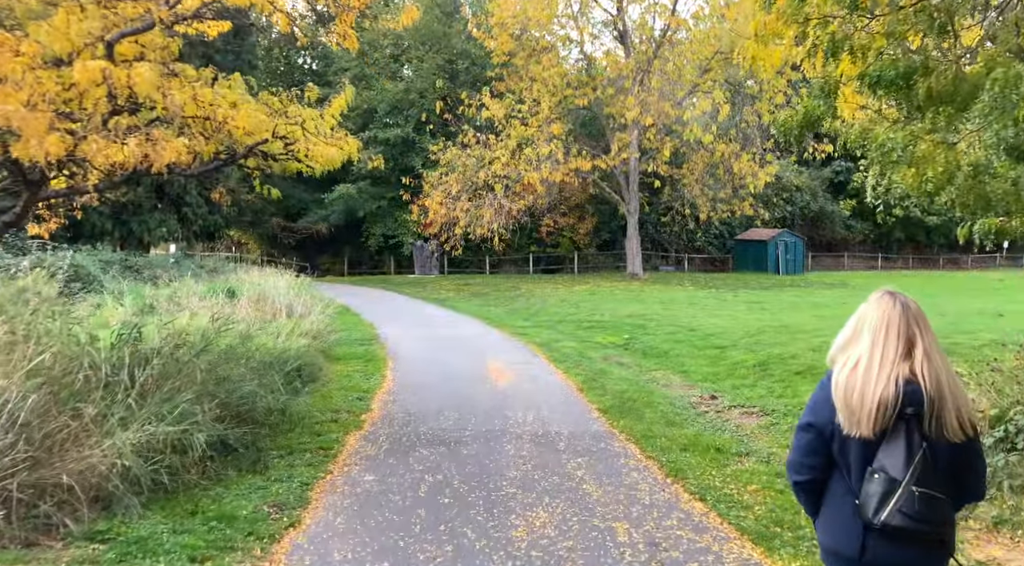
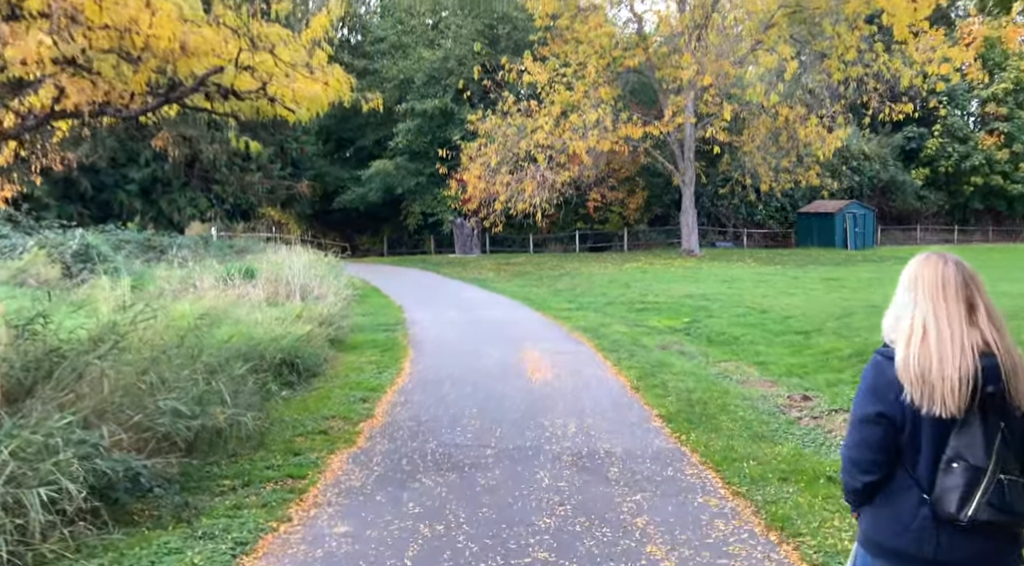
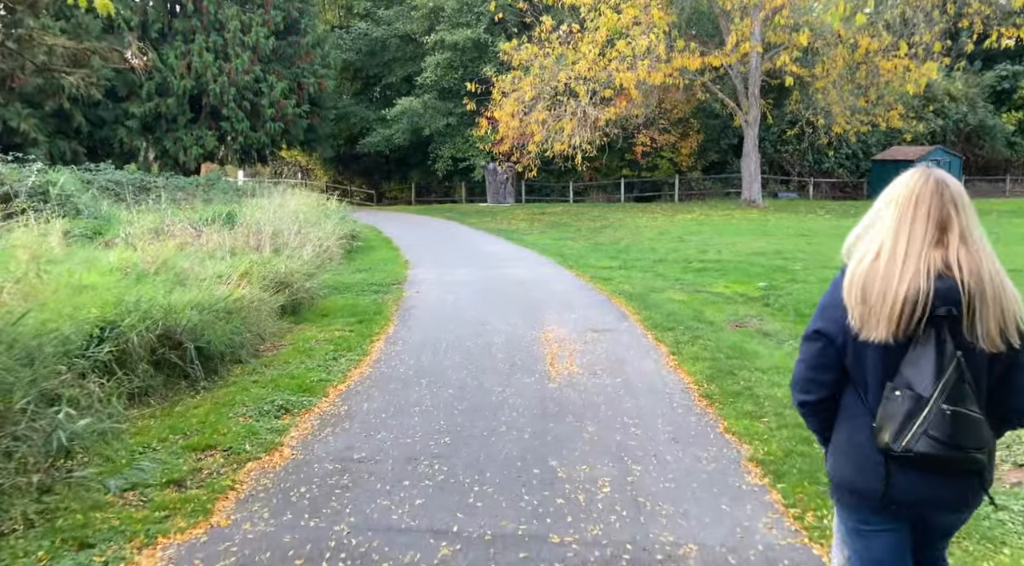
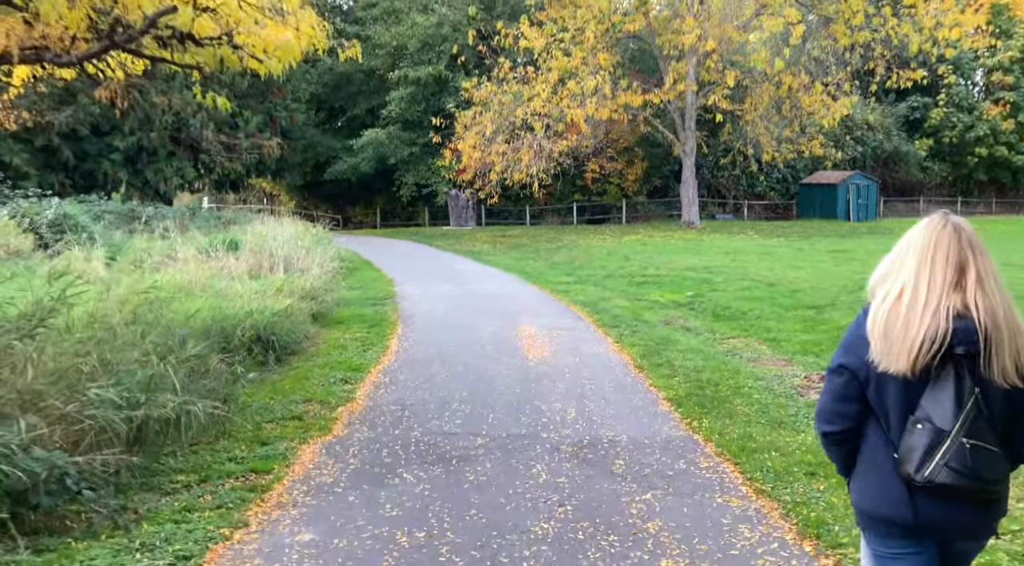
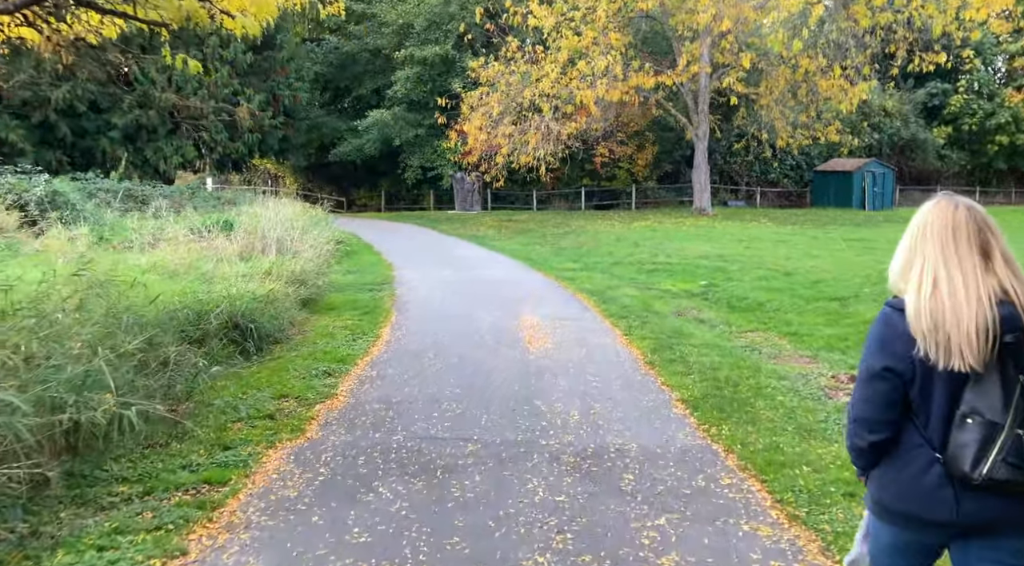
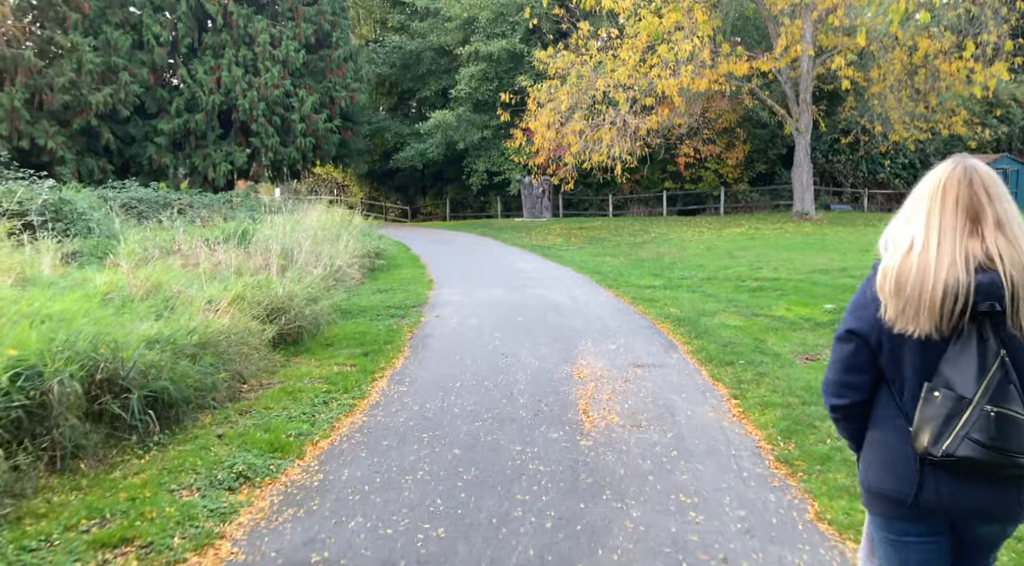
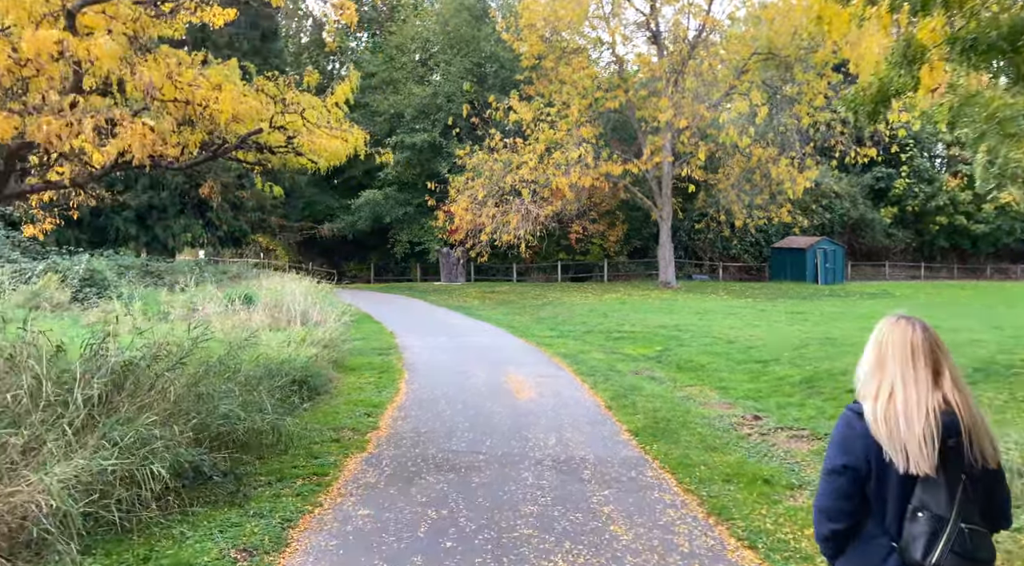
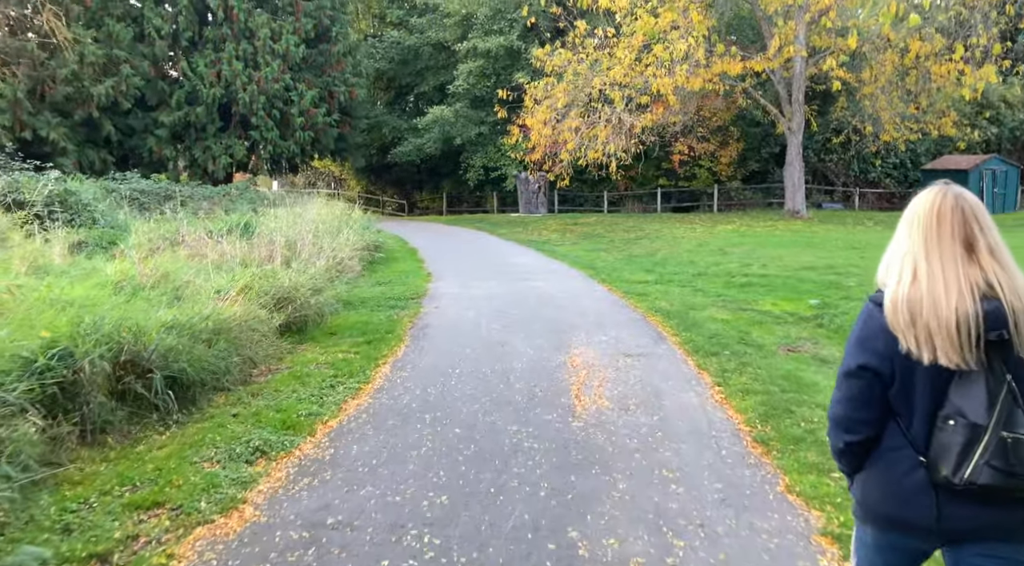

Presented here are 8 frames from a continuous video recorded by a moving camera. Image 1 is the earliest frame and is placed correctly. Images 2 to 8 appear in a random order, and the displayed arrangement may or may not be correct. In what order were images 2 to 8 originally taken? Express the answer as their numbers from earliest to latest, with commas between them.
7, 2, 4, 5, 3, 8, 6
